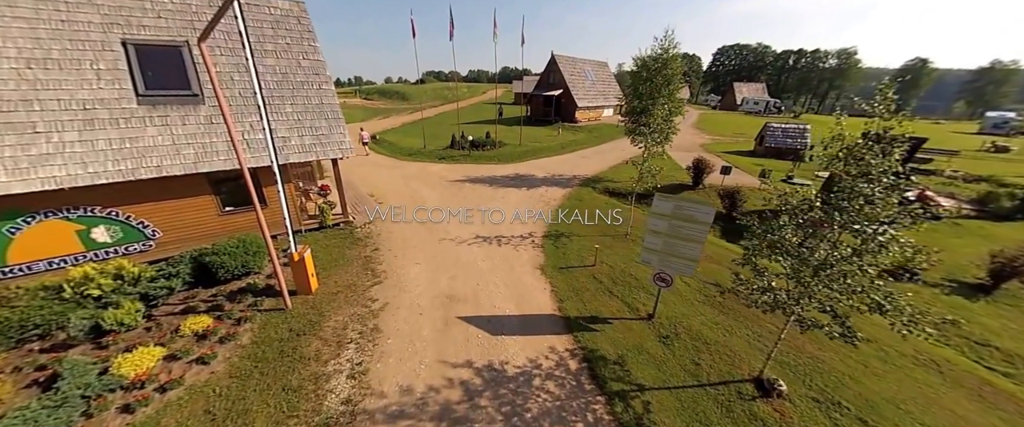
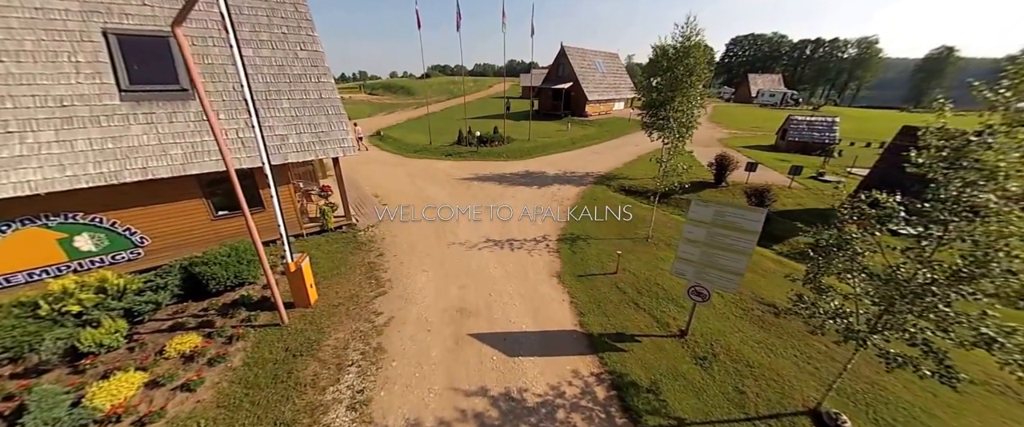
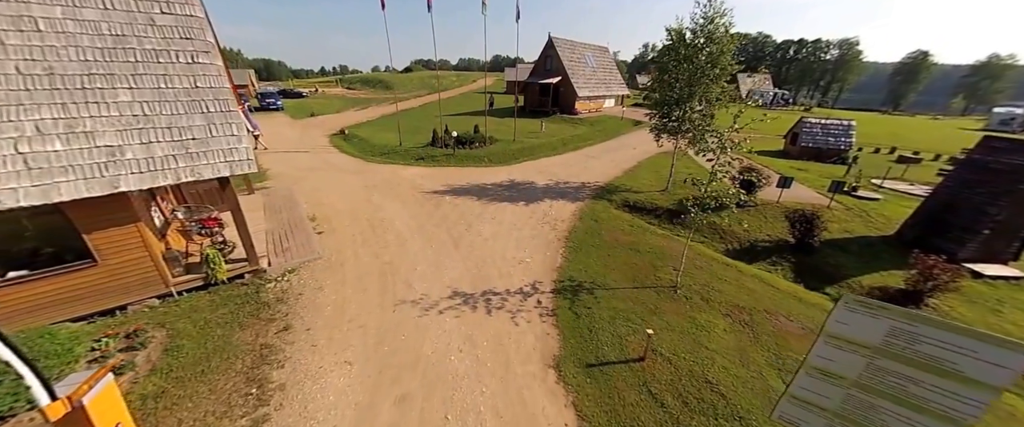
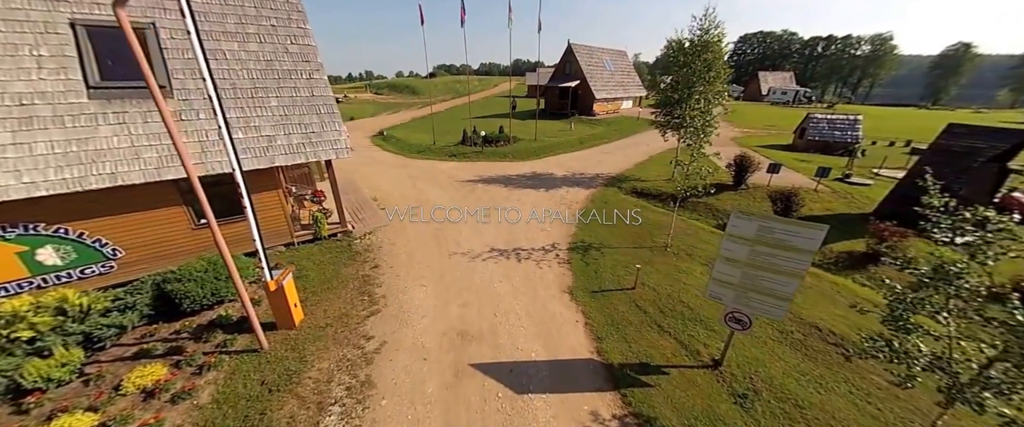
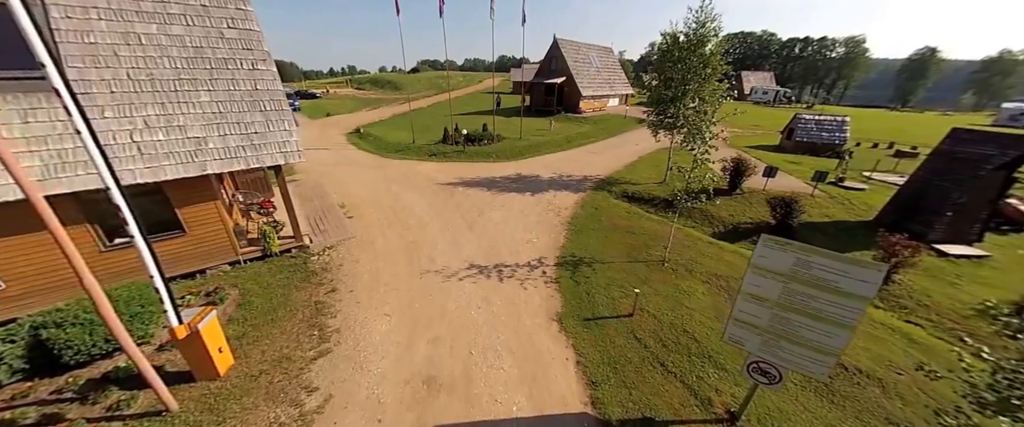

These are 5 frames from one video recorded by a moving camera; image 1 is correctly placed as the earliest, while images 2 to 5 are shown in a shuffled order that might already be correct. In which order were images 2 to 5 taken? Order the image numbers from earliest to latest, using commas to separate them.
2, 4, 5, 3
